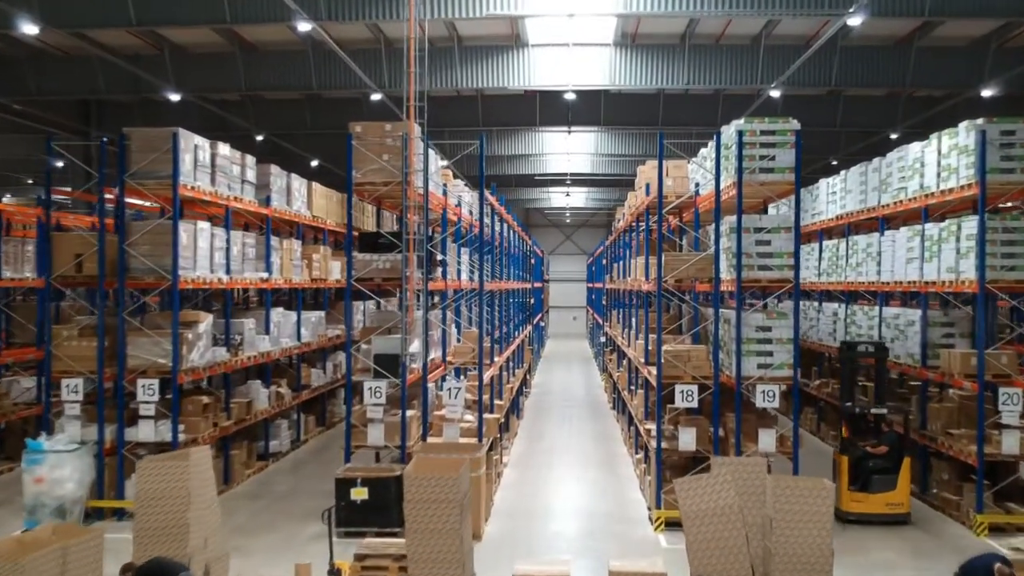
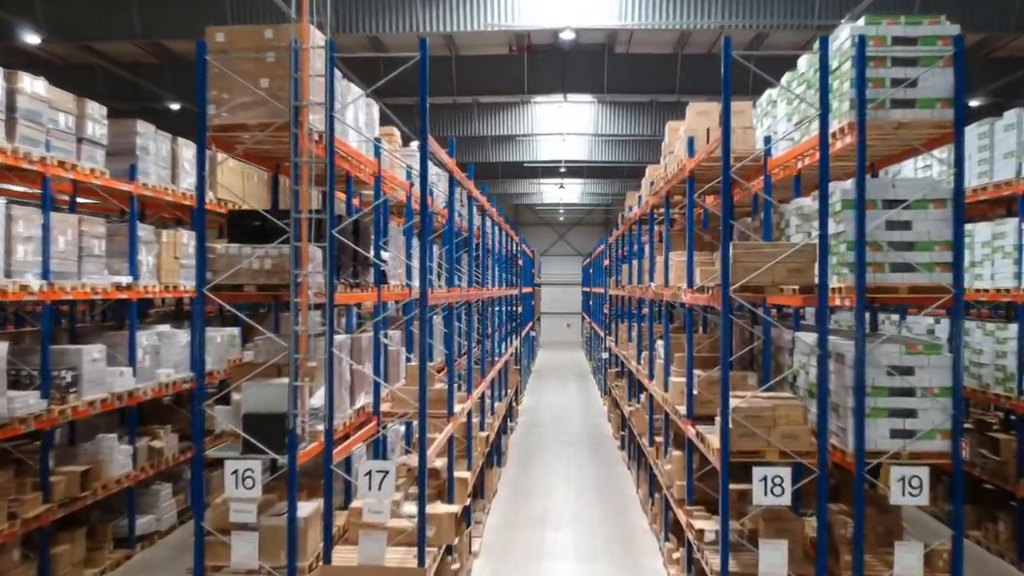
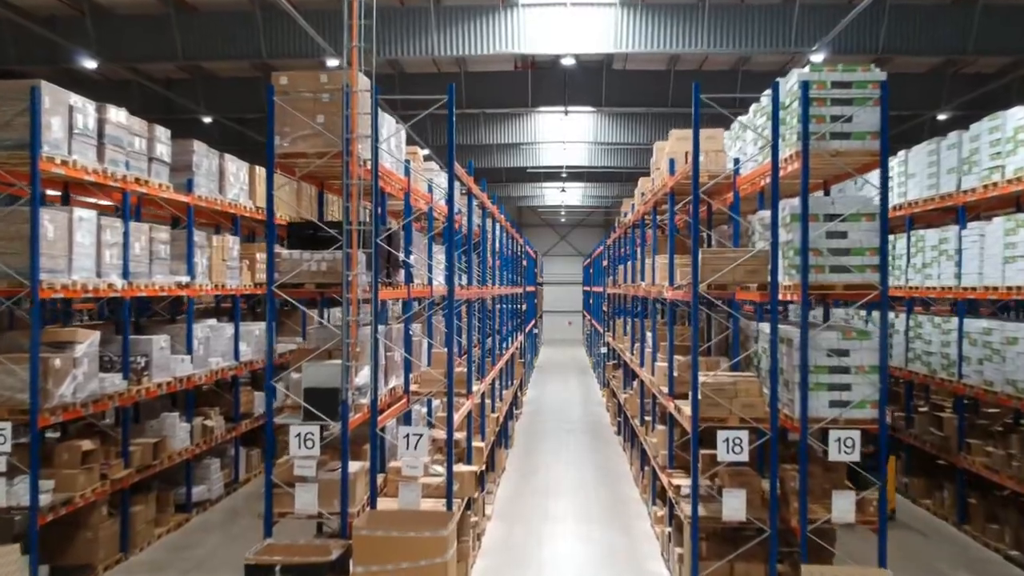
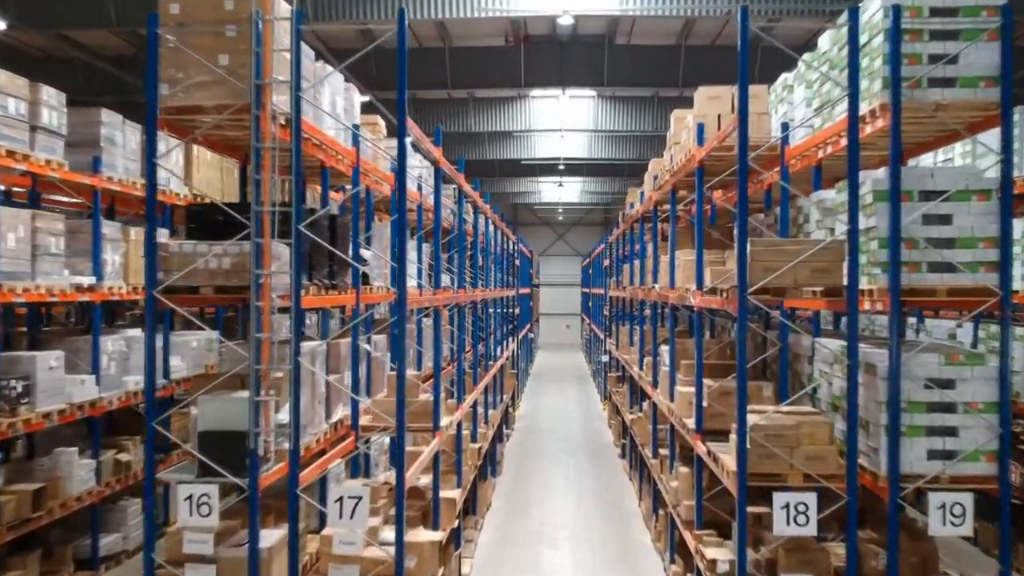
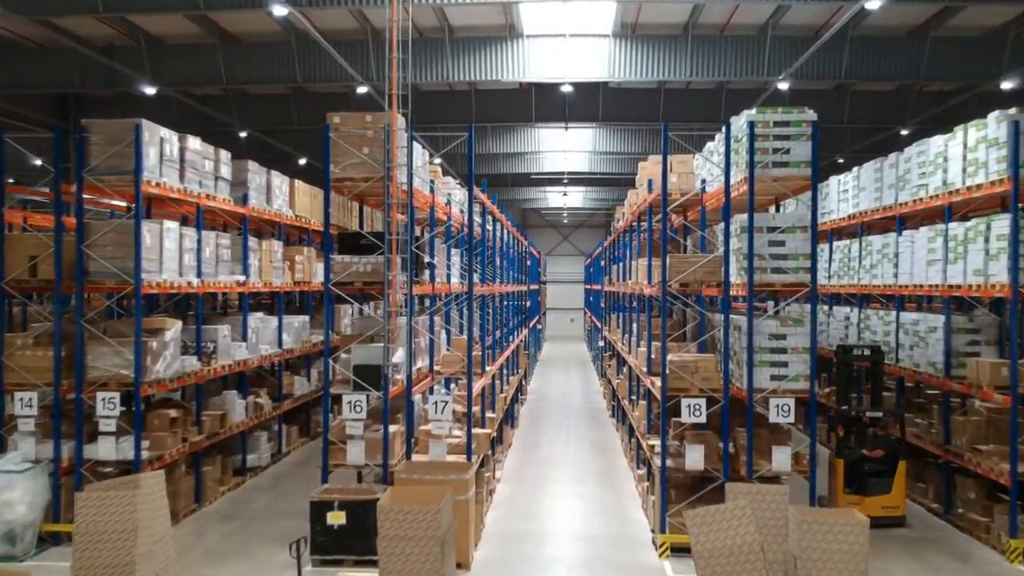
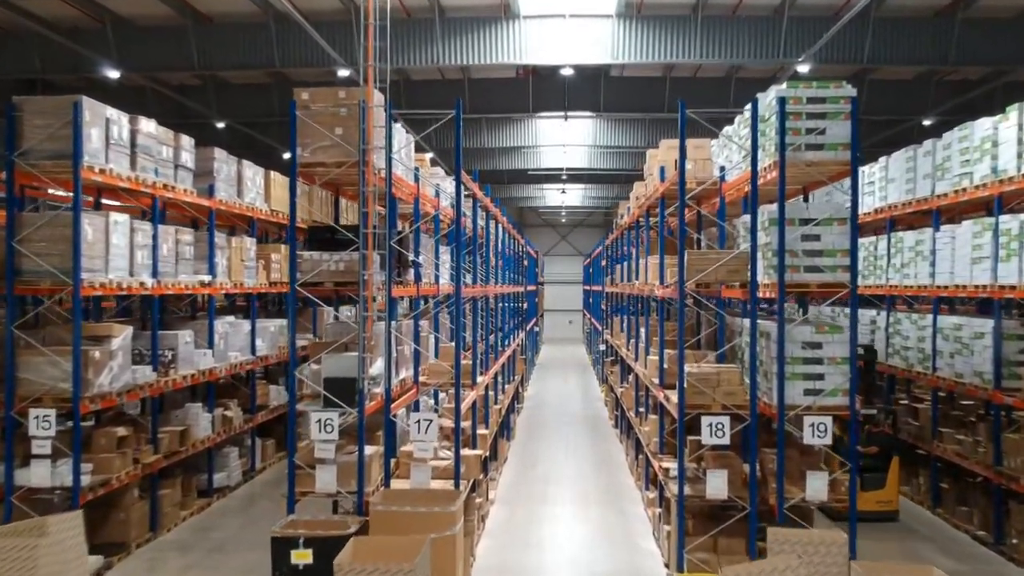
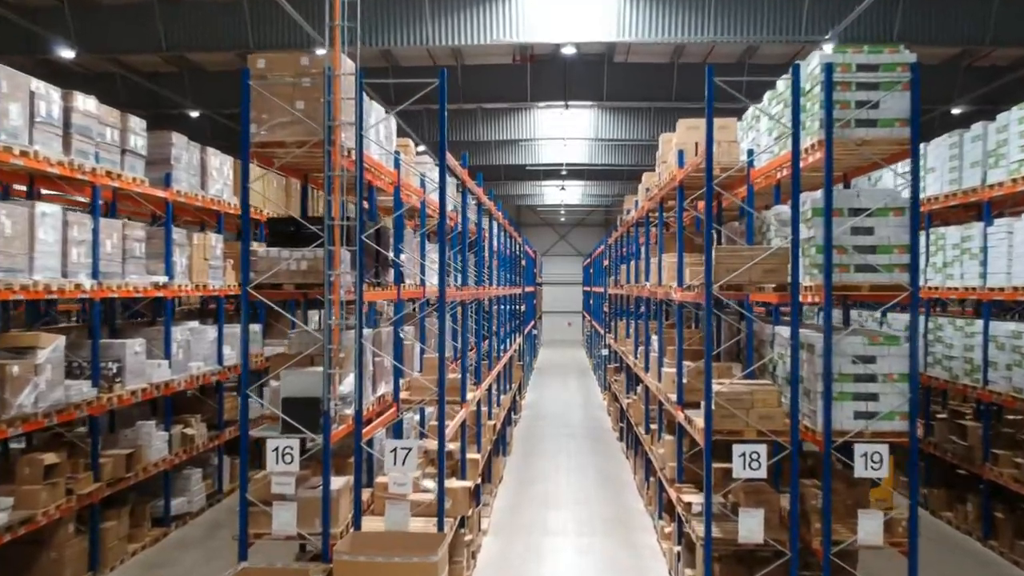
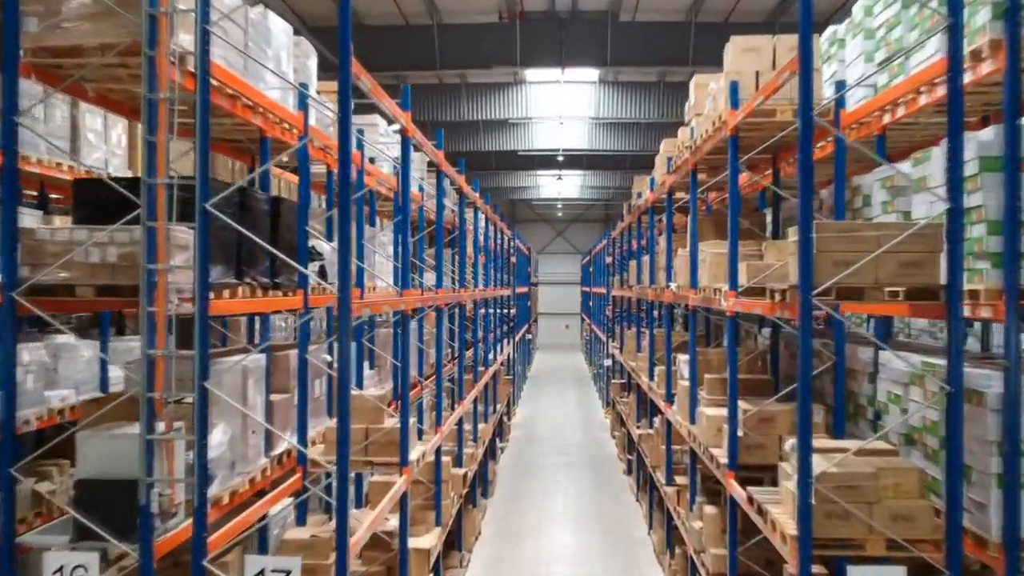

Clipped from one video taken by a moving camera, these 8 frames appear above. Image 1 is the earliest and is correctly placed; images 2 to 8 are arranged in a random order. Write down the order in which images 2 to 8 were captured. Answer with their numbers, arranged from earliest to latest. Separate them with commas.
5, 6, 3, 7, 2, 4, 8
